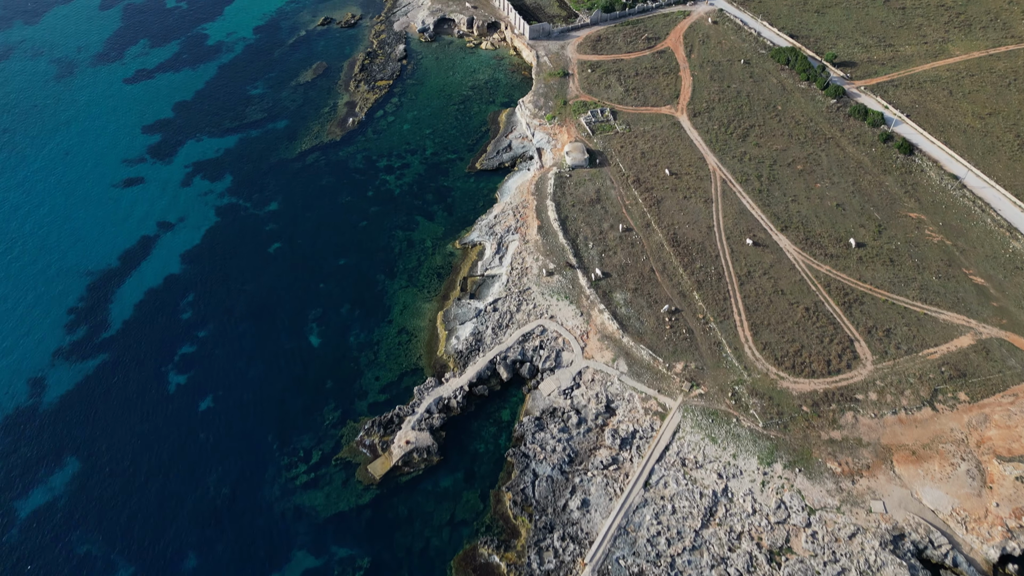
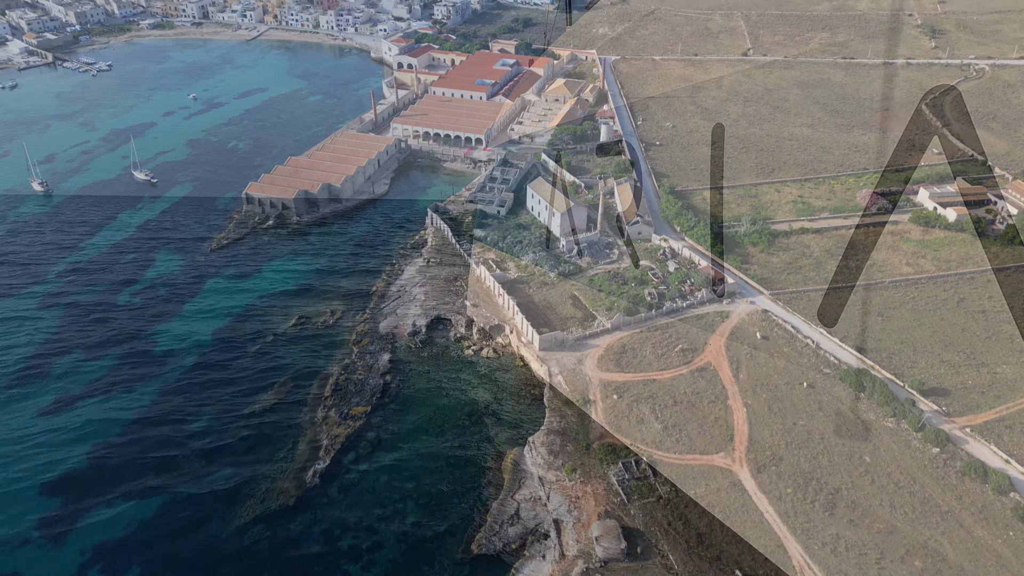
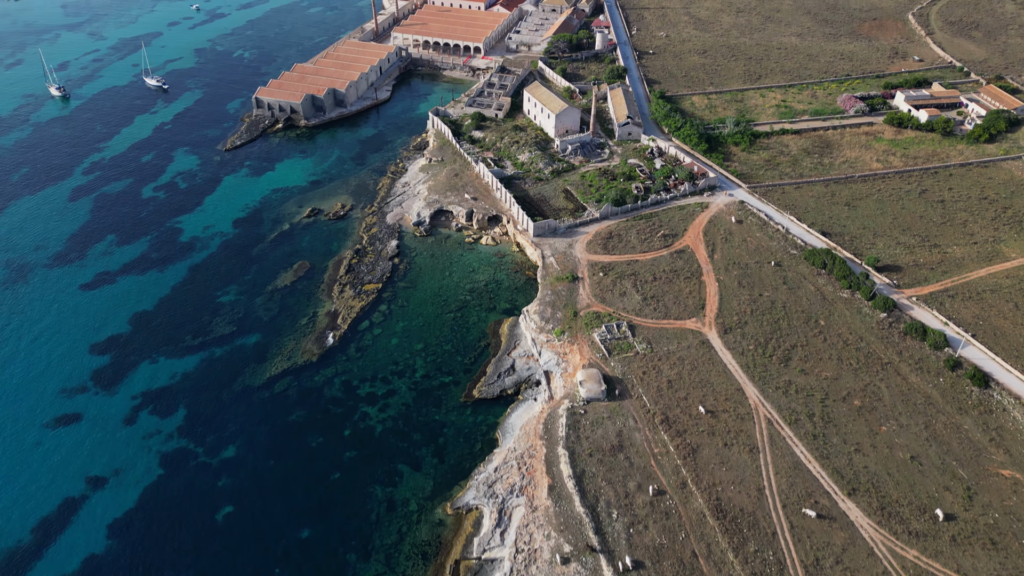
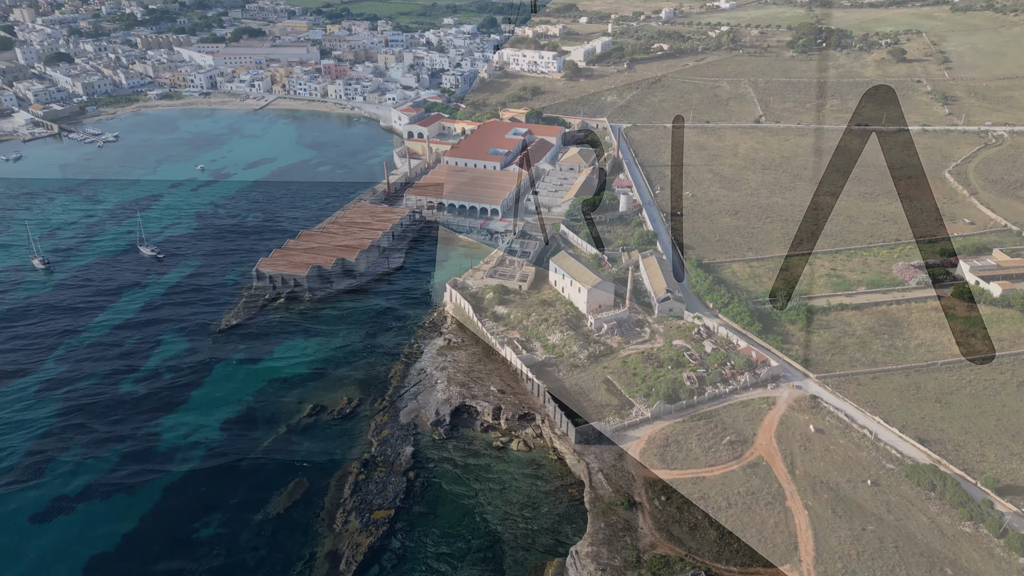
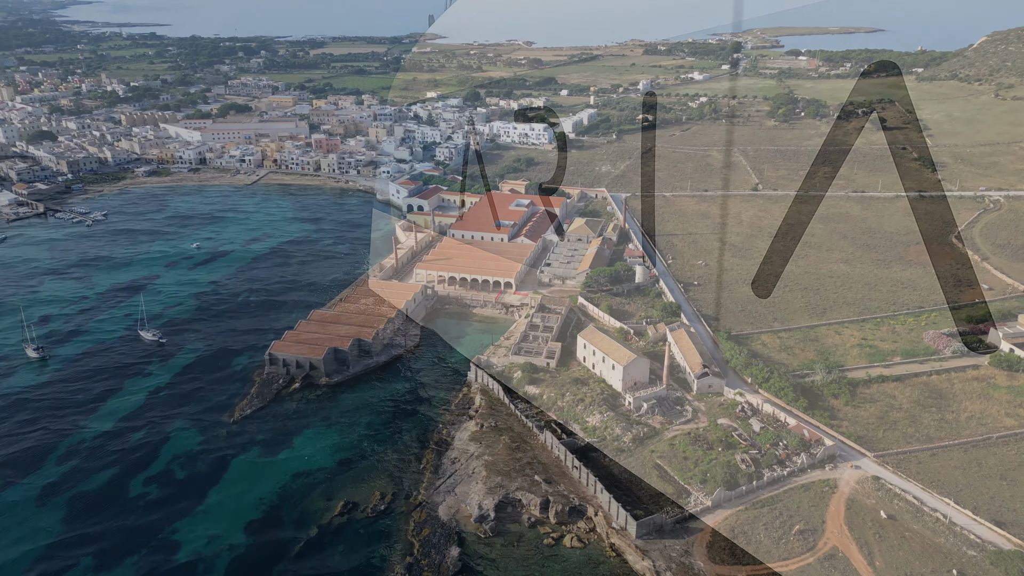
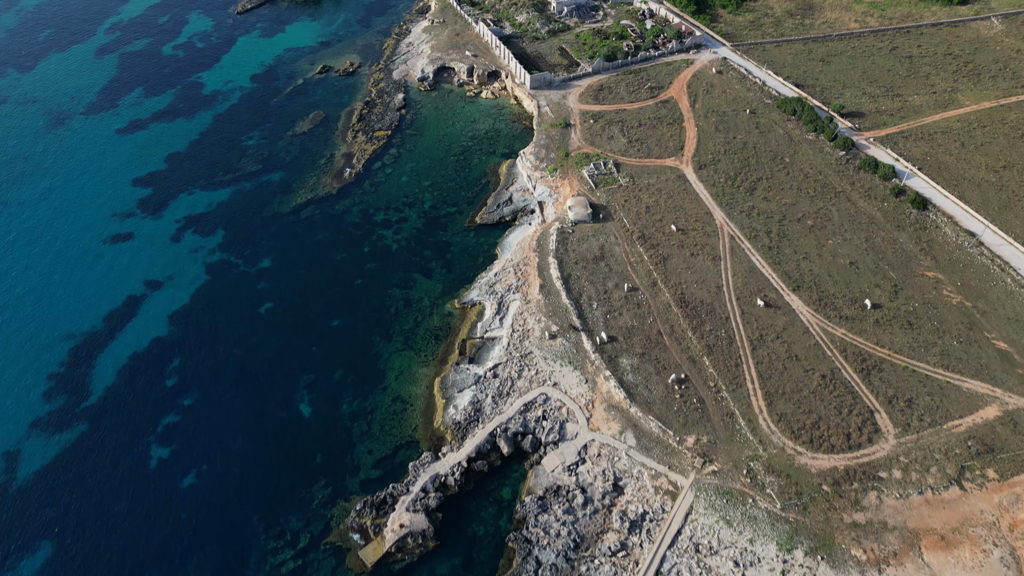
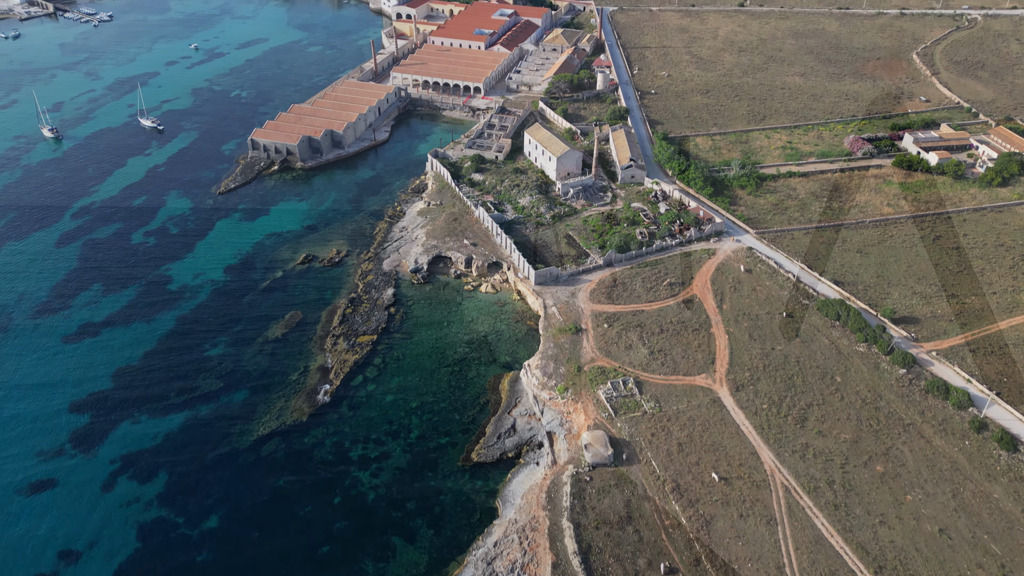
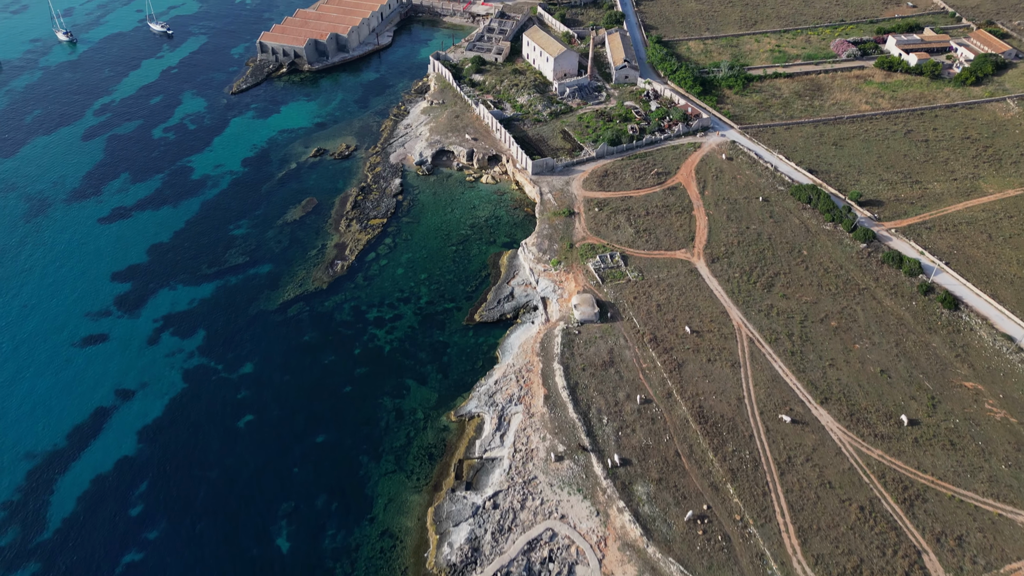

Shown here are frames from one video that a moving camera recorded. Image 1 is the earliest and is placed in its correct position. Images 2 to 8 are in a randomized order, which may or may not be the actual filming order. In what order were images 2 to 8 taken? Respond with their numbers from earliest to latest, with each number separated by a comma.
6, 8, 3, 7, 2, 4, 5
